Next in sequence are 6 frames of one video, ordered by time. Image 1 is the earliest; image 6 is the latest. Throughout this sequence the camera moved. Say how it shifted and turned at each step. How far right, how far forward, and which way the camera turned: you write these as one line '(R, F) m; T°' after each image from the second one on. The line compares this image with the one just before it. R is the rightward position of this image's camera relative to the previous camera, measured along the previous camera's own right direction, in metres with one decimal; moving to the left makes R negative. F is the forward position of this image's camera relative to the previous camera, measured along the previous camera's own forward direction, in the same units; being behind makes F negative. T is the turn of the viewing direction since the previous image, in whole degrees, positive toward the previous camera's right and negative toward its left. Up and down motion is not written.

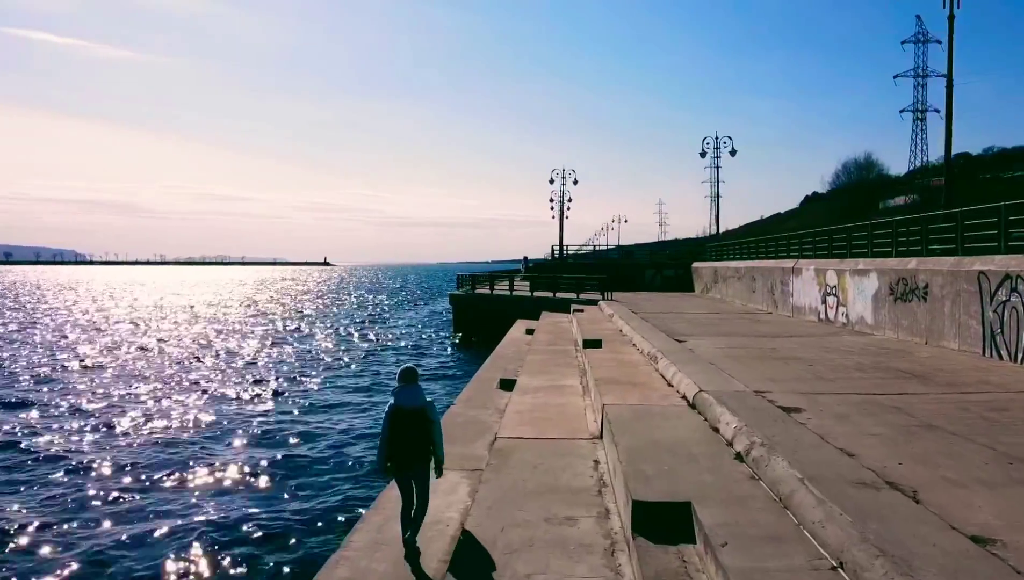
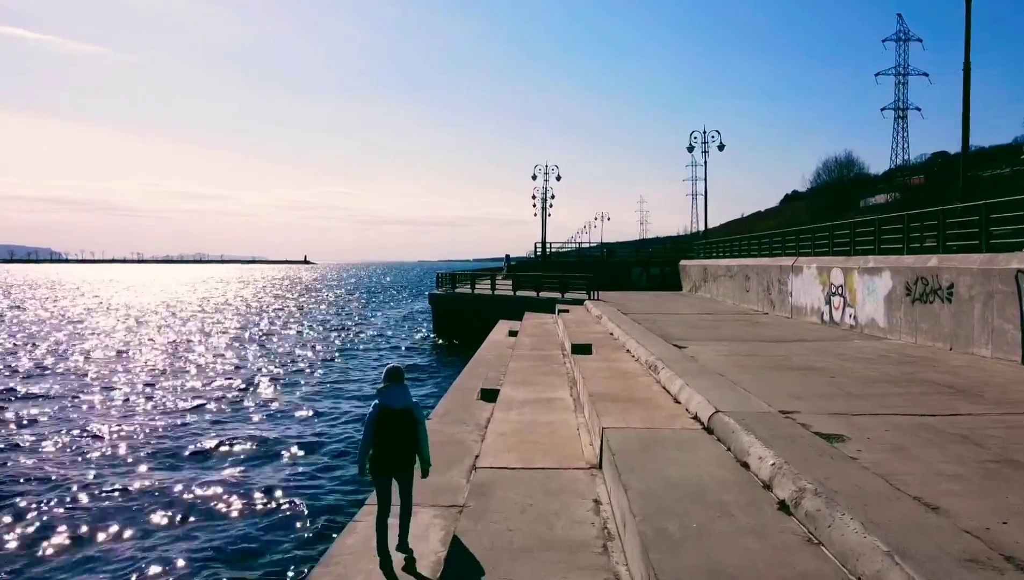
(0.0, +1.3) m; +1°
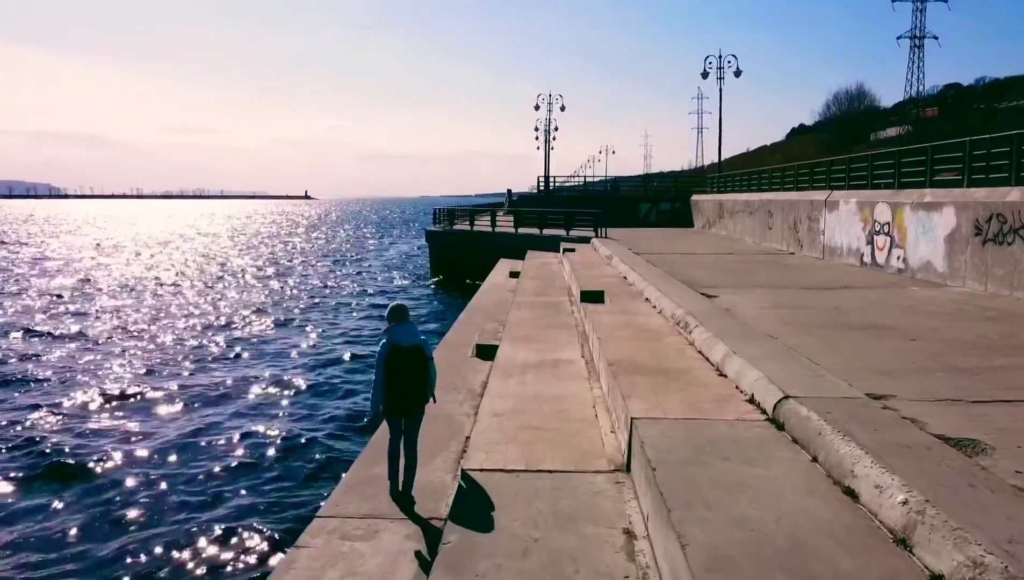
(0.0, +1.8) m; 0°
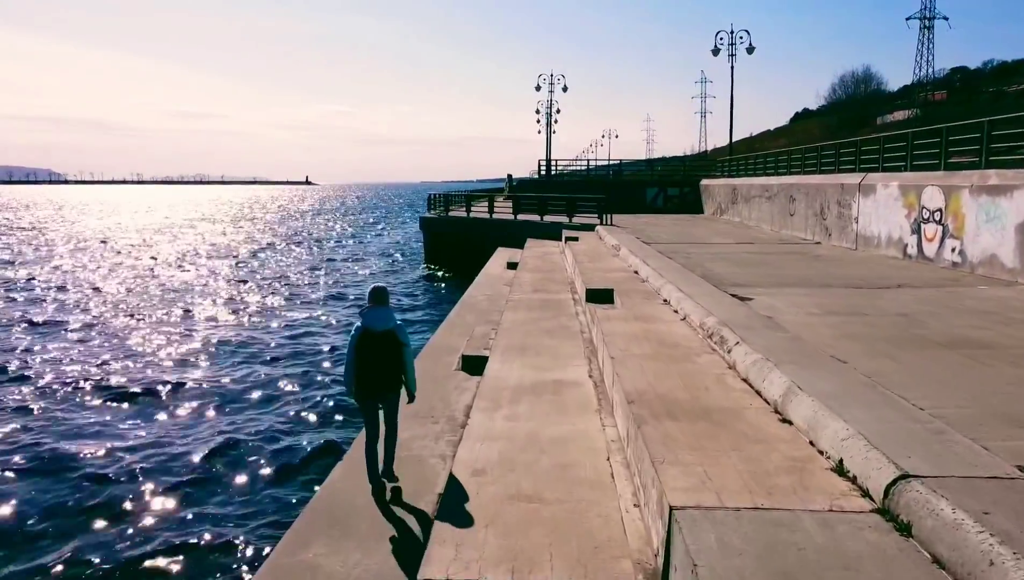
(+0.1, +1.7) m; 0°
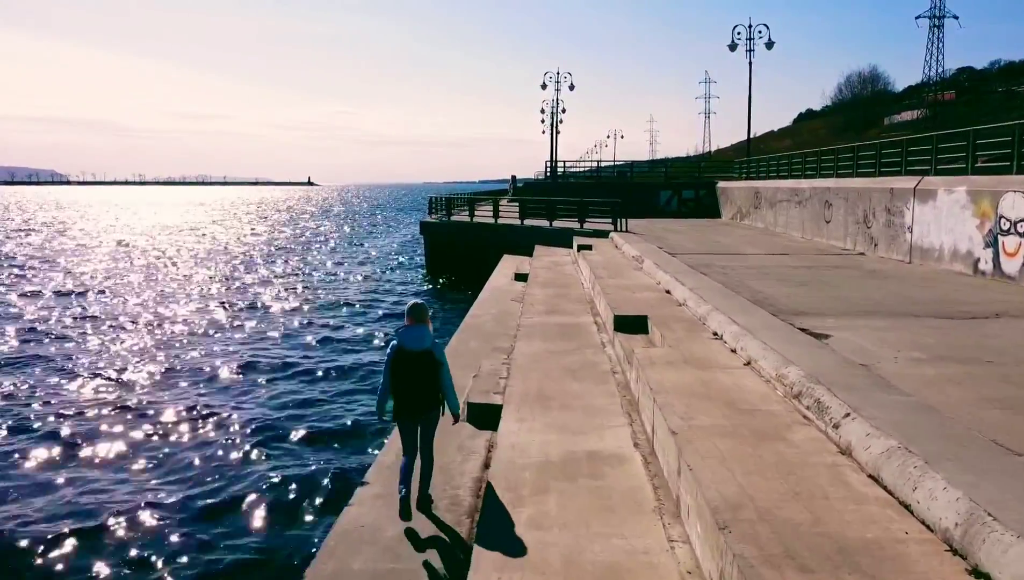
(-0.1, +1.7) m; 0°
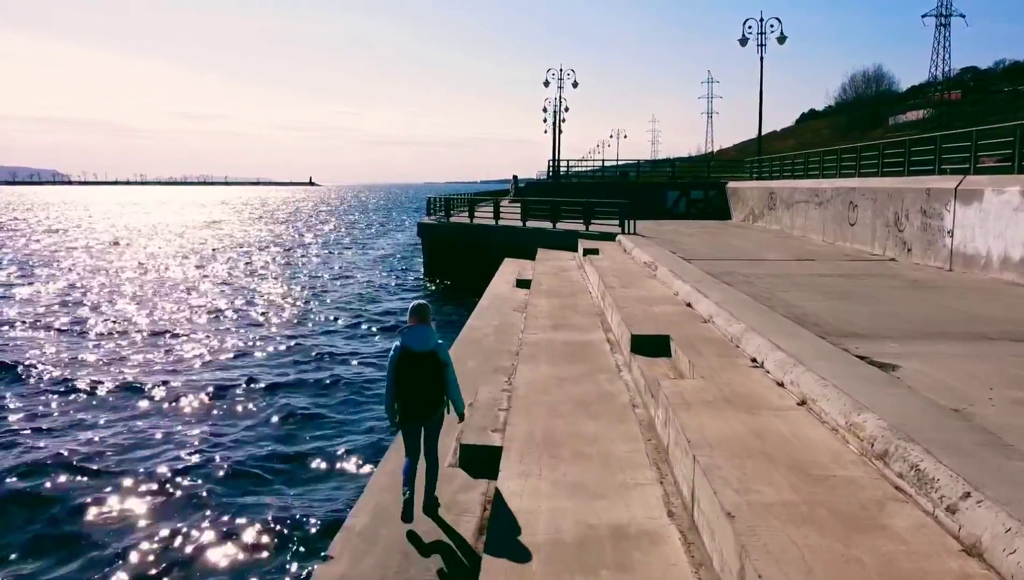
(0.0, +1.2) m; 0°
